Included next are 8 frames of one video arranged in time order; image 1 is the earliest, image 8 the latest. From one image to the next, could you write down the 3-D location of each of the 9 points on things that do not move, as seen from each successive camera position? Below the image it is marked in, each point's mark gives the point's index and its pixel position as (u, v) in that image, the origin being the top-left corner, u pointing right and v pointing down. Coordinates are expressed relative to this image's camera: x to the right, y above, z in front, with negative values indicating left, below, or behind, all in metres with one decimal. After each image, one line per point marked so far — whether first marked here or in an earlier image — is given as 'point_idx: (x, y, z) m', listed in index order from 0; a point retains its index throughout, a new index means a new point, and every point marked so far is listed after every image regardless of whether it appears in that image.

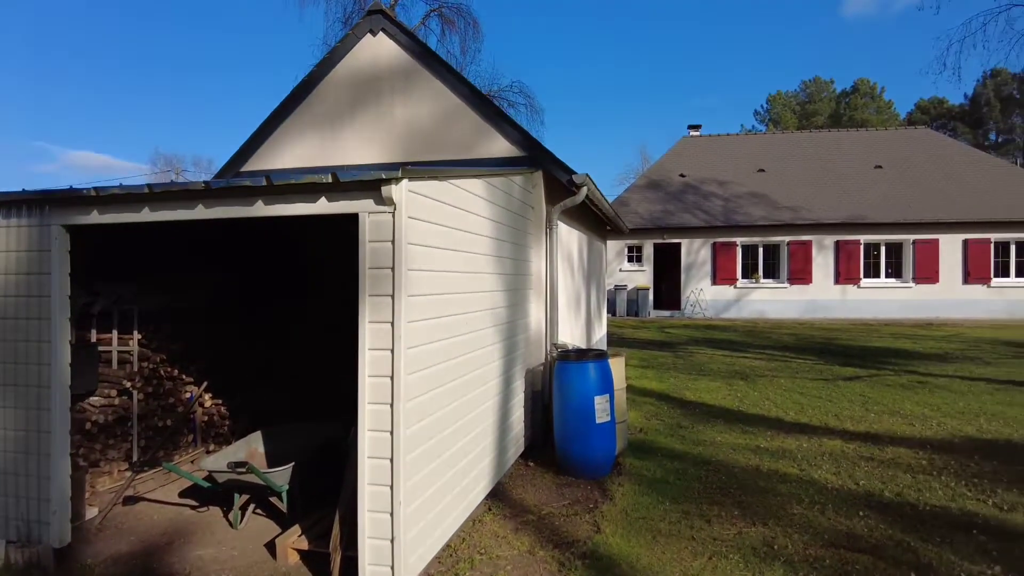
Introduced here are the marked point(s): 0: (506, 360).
0: (0.0, -0.5, +4.2) m
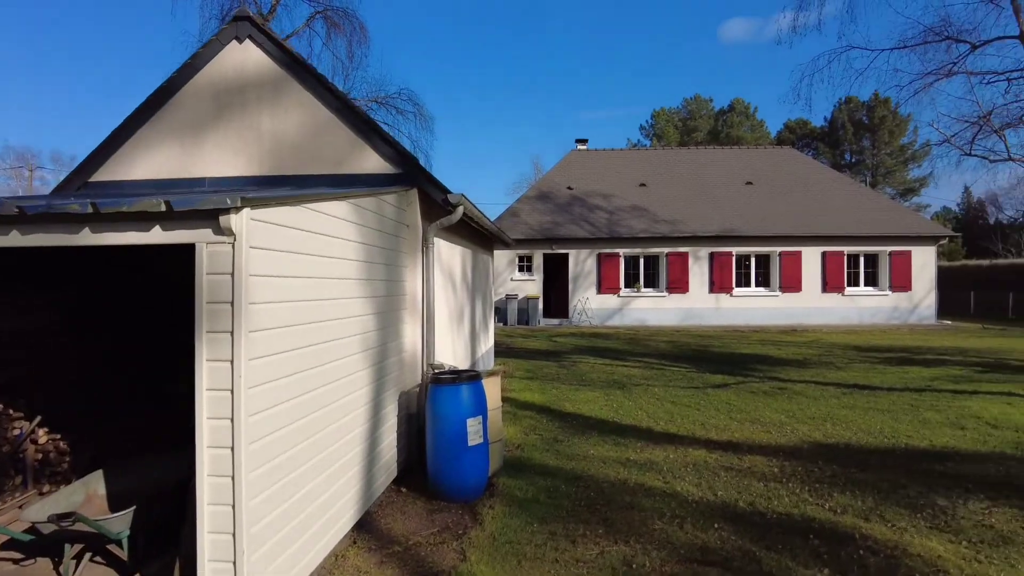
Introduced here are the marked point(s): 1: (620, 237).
0: (-0.9, -0.6, +4.1) m
1: (+3.1, +1.5, +19.3) m
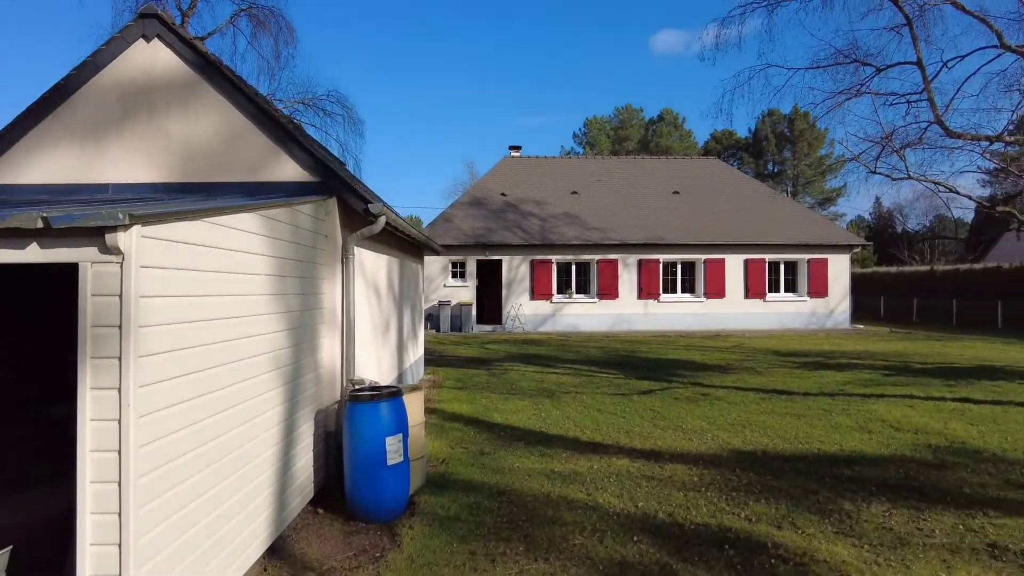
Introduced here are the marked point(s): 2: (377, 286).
0: (-1.3, -0.7, +4.0) m
1: (+1.2, +1.3, +19.5) m
2: (-1.4, 0.0, +6.7) m
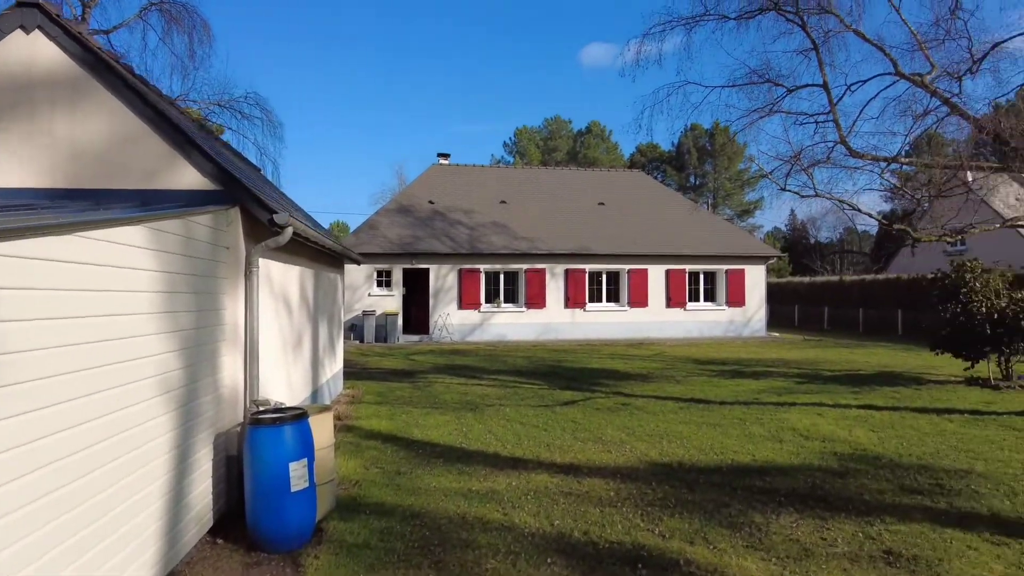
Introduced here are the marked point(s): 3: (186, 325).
0: (-1.9, -0.8, +3.7) m
1: (-0.9, +1.0, +19.4) m
2: (-2.2, -0.1, +6.4) m
3: (-1.9, -0.2, +3.8) m
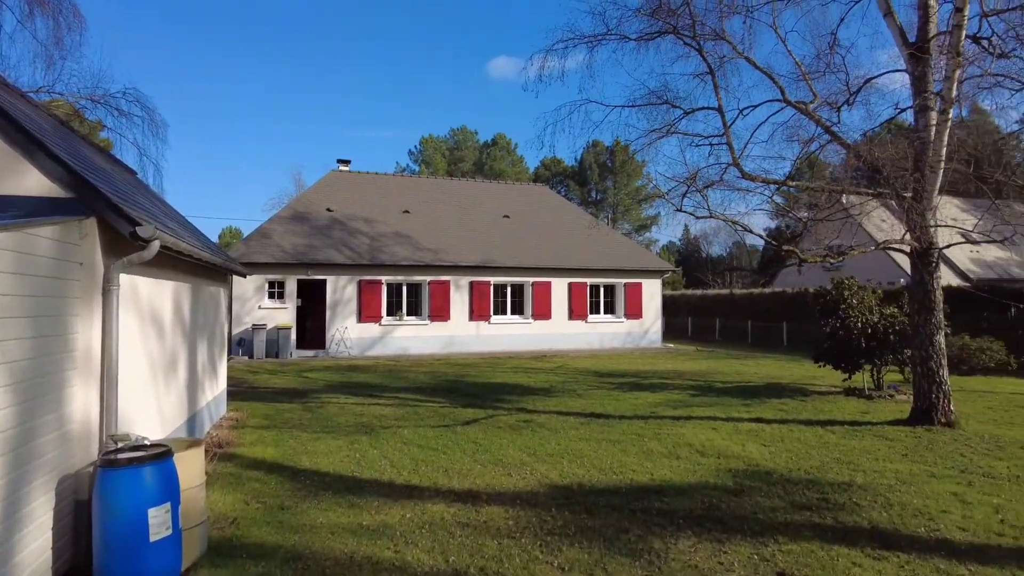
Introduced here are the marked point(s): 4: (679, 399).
0: (-2.4, -0.9, +3.1) m
1: (-3.7, +0.7, +18.9) m
2: (-3.1, -0.3, +5.8) m
3: (-2.4, -0.3, +3.2) m
4: (+2.7, -1.8, +10.6) m
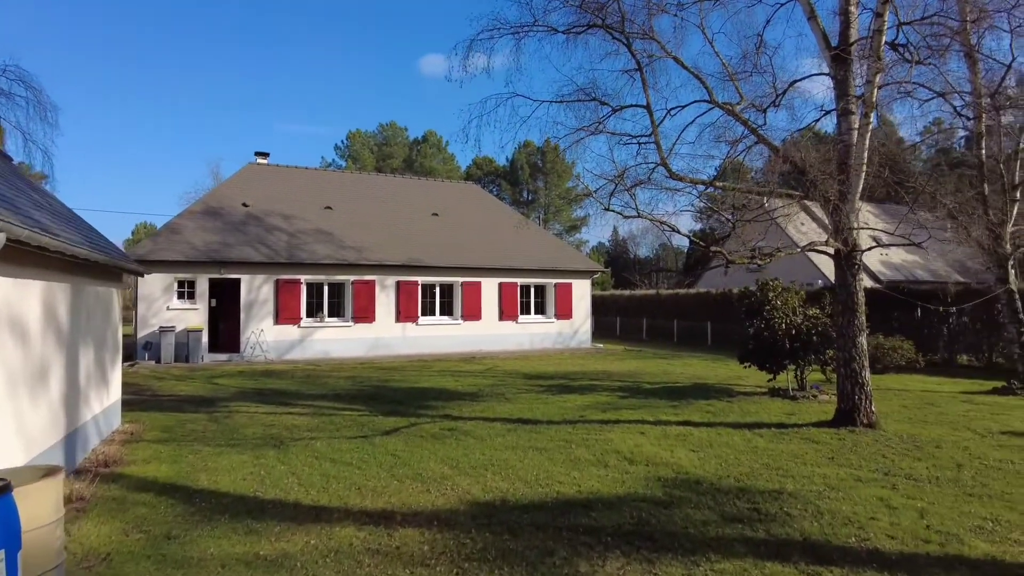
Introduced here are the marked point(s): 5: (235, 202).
0: (-2.8, -0.9, +2.5) m
1: (-5.7, +0.7, +18.0) m
2: (-3.7, -0.3, +5.0) m
3: (-2.8, -0.3, +2.5) m
4: (+1.5, -1.8, +10.4) m
5: (-8.3, +2.6, +19.9) m
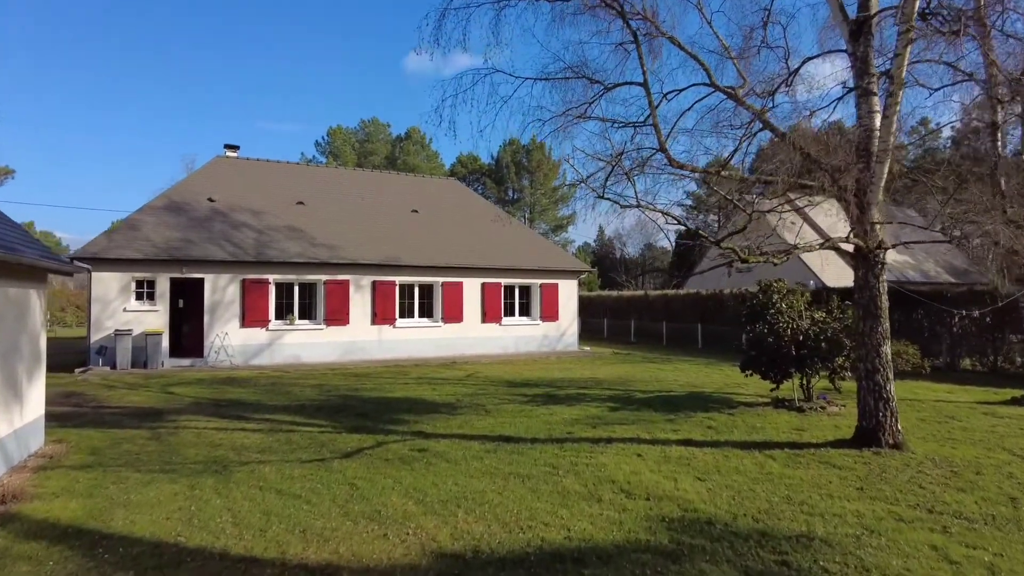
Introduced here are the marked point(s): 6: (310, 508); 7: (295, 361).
0: (-2.9, -0.9, +1.4) m
1: (-6.1, +0.7, +16.8) m
2: (-3.9, -0.3, +3.9) m
3: (-2.9, -0.4, +1.5) m
4: (+1.2, -1.8, +9.5) m
5: (-8.8, +2.6, +18.7) m
6: (-1.7, -1.8, +5.5) m
7: (-5.6, -1.9, +17.1) m
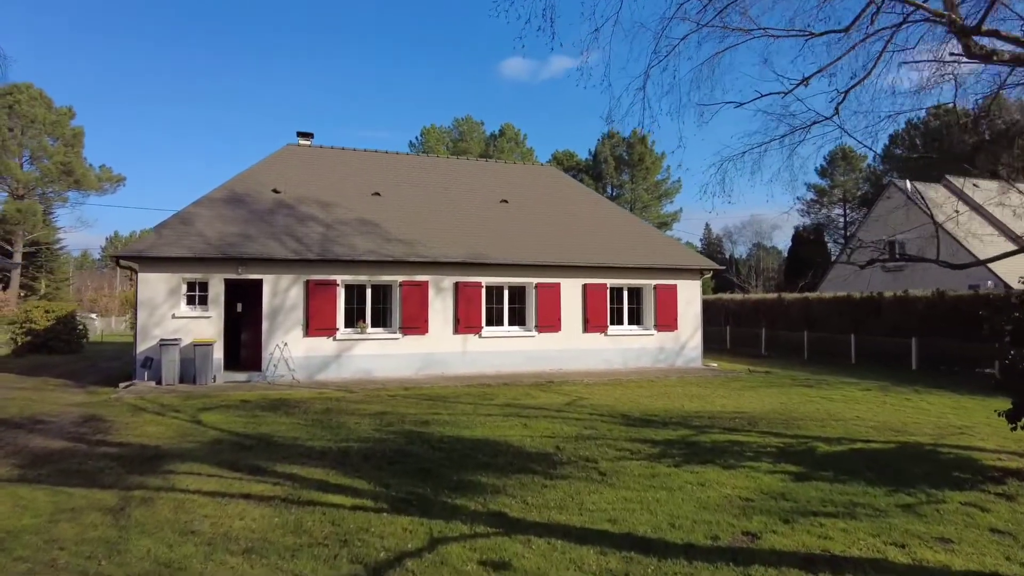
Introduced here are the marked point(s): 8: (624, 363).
0: (-2.8, -0.9, -1.4) m
1: (-3.8, +0.6, +14.3) m
2: (-3.4, -0.3, +1.3) m
3: (-2.8, -0.3, -1.3) m
4: (+2.4, -1.9, +6.0) m
5: (-6.2, +2.5, +16.6) m
6: (-1.0, -1.8, +2.5) m
7: (-3.2, -1.9, +14.5) m
8: (+2.9, -1.9, +16.7) m
